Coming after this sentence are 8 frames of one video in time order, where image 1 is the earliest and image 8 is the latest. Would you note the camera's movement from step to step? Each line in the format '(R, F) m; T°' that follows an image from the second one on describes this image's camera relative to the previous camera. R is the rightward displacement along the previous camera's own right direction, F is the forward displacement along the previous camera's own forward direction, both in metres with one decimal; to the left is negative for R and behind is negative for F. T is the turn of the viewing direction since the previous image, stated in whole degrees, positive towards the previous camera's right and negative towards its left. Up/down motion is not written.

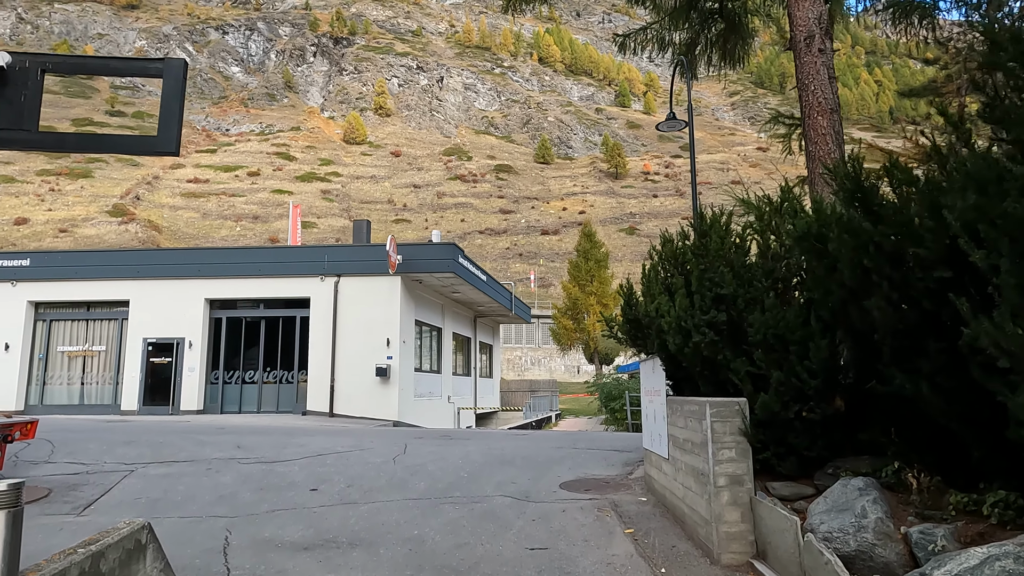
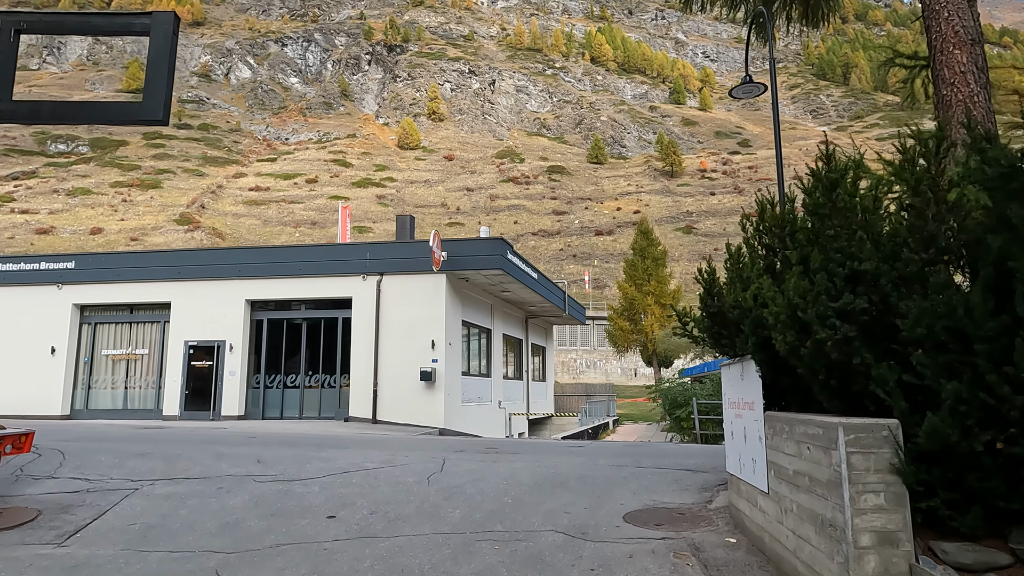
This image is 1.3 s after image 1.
(0.0, +1.3) m; -5°
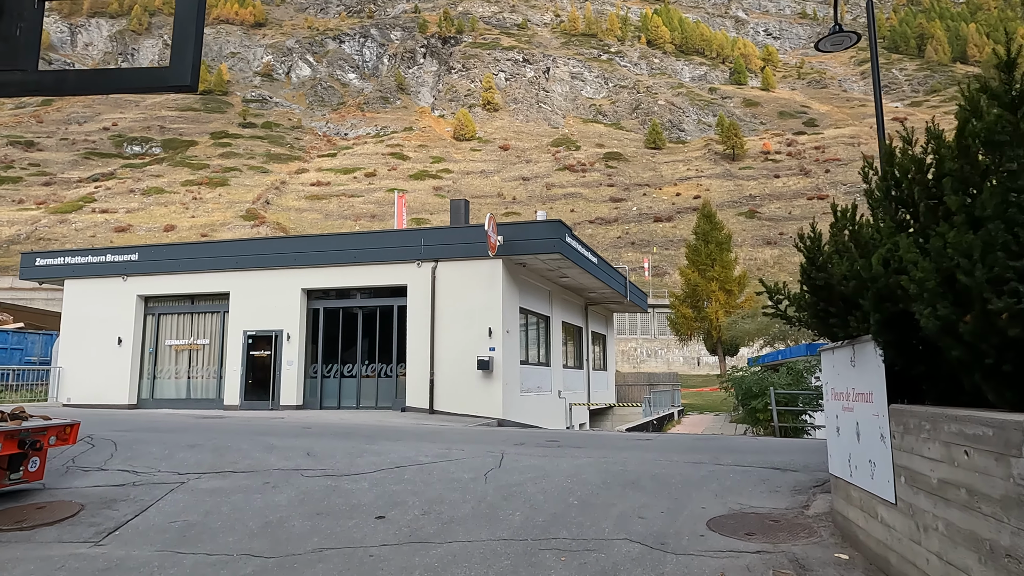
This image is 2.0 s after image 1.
(-0.1, +0.7) m; -5°
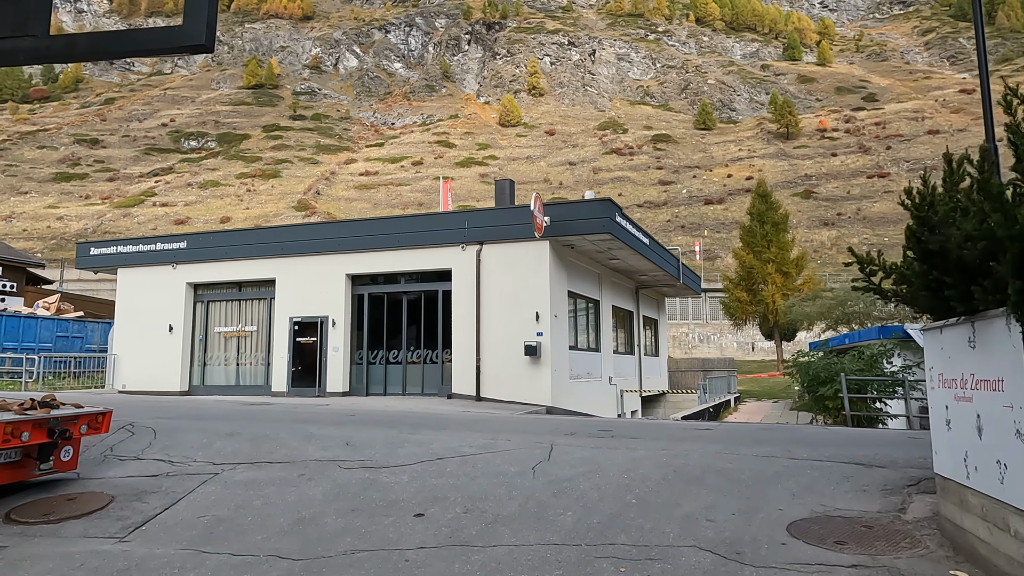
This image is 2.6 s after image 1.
(0.0, +0.6) m; -4°
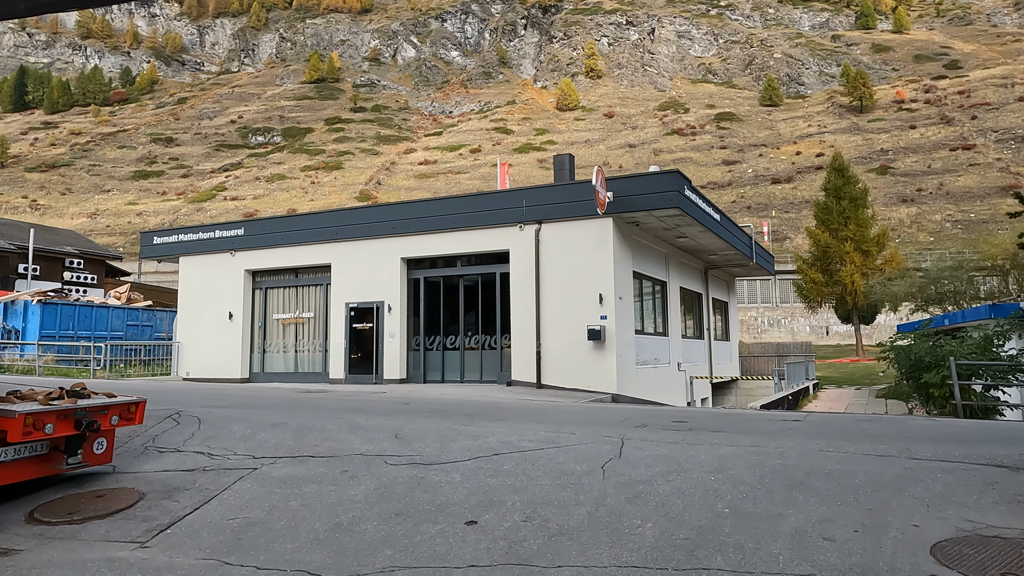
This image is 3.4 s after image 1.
(0.0, +0.8) m; -5°
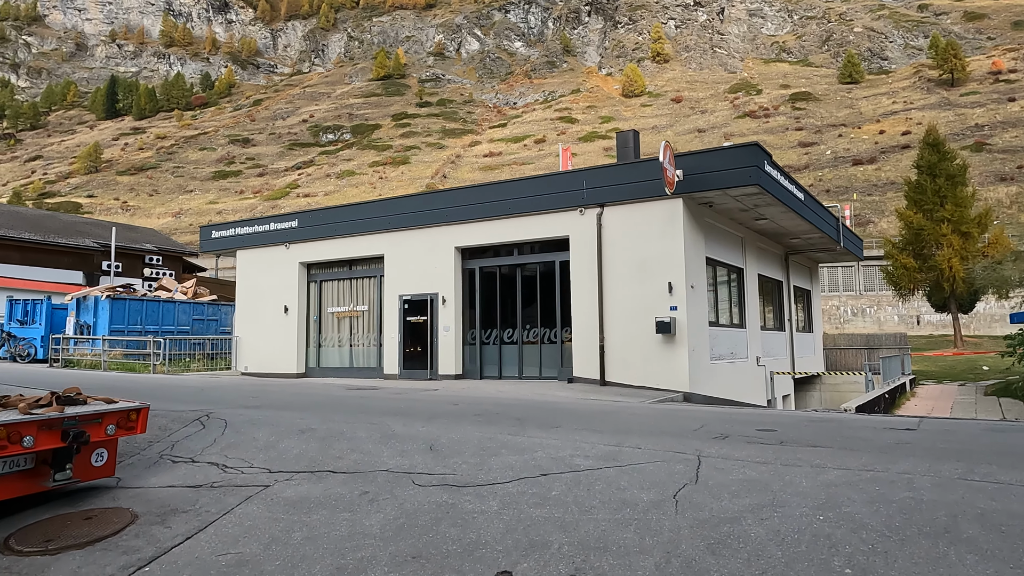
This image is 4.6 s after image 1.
(+0.1, +1.1) m; -6°
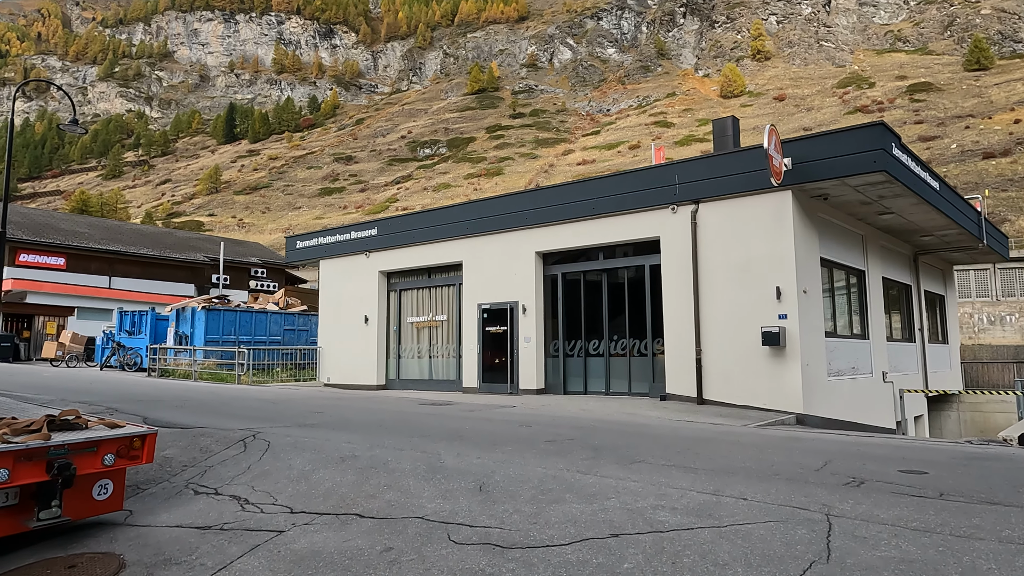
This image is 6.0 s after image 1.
(+0.2, +1.2) m; -8°
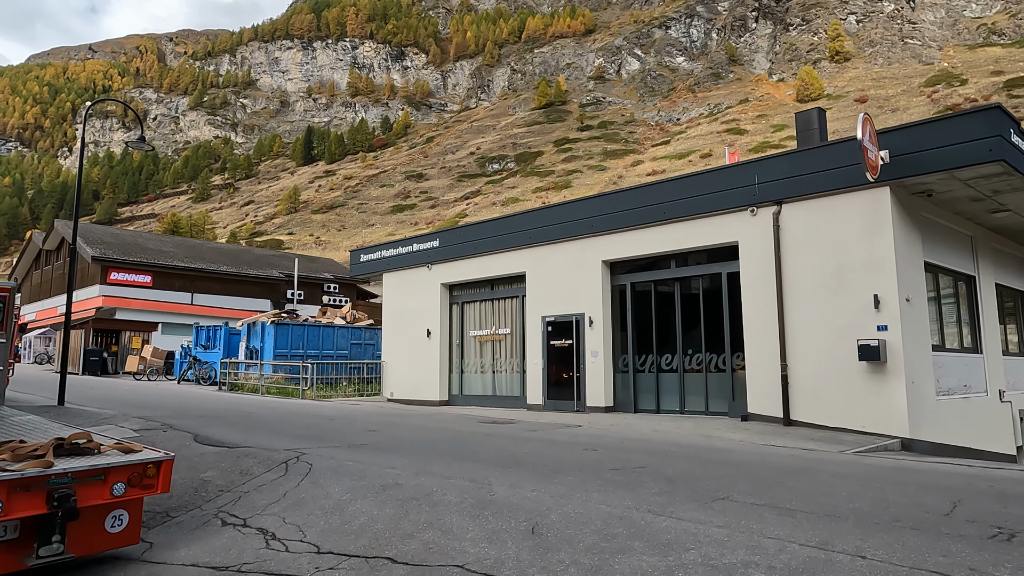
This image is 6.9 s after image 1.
(+0.1, +0.7) m; -6°
